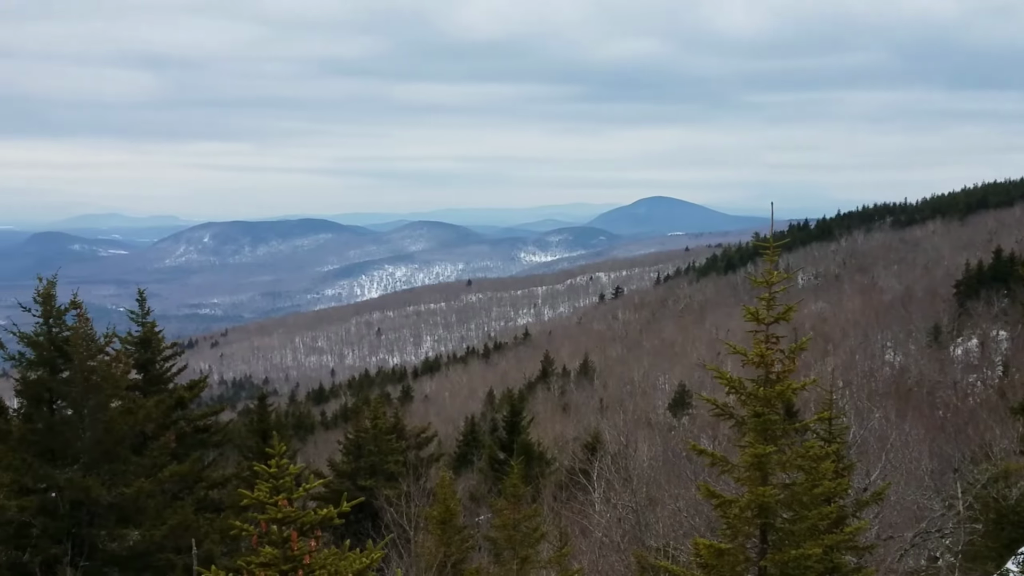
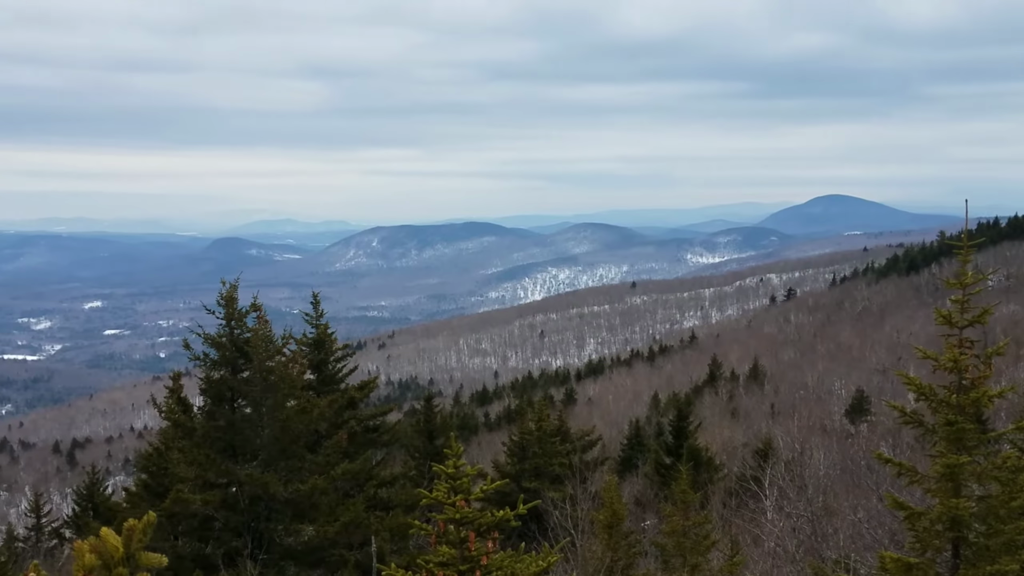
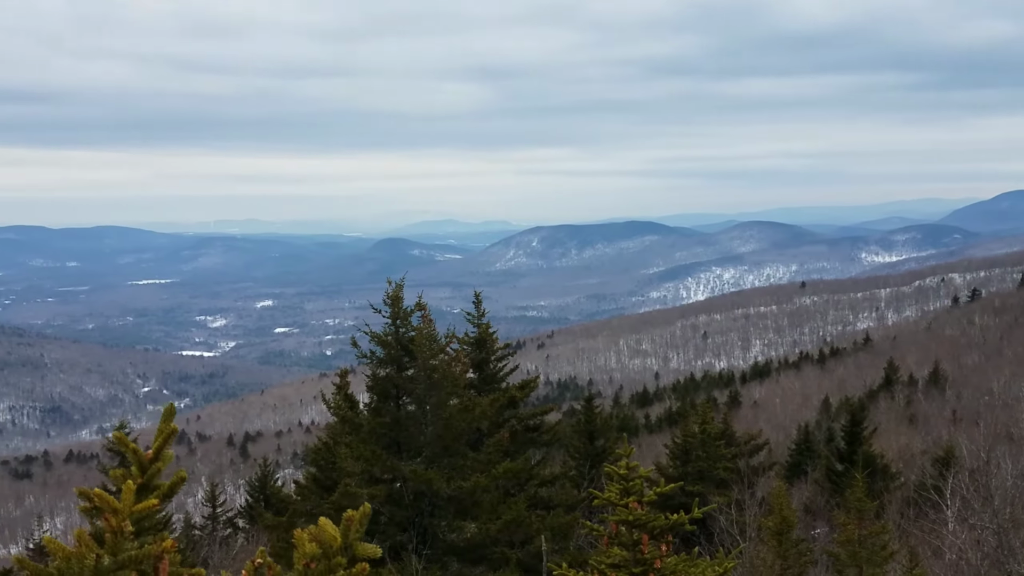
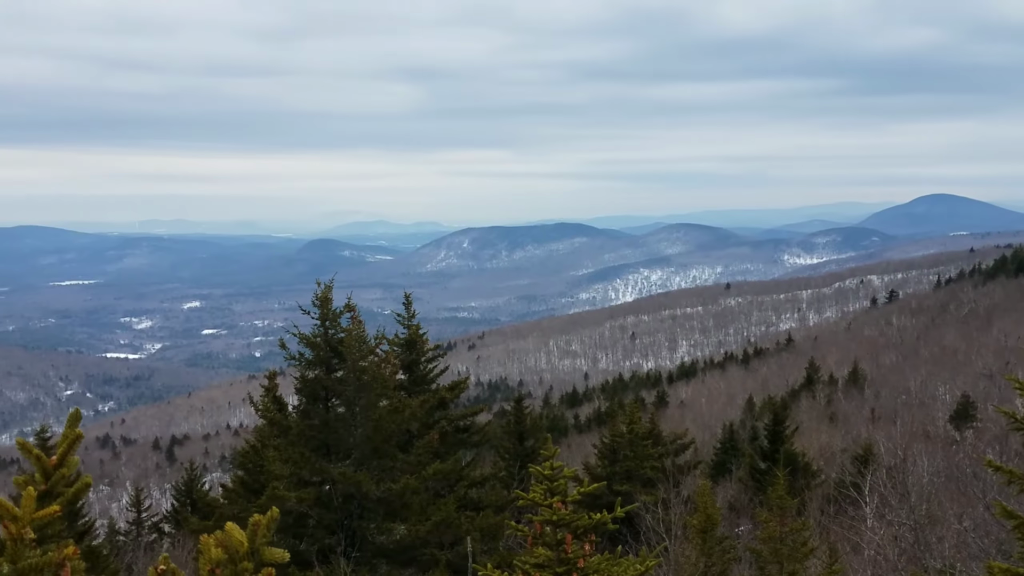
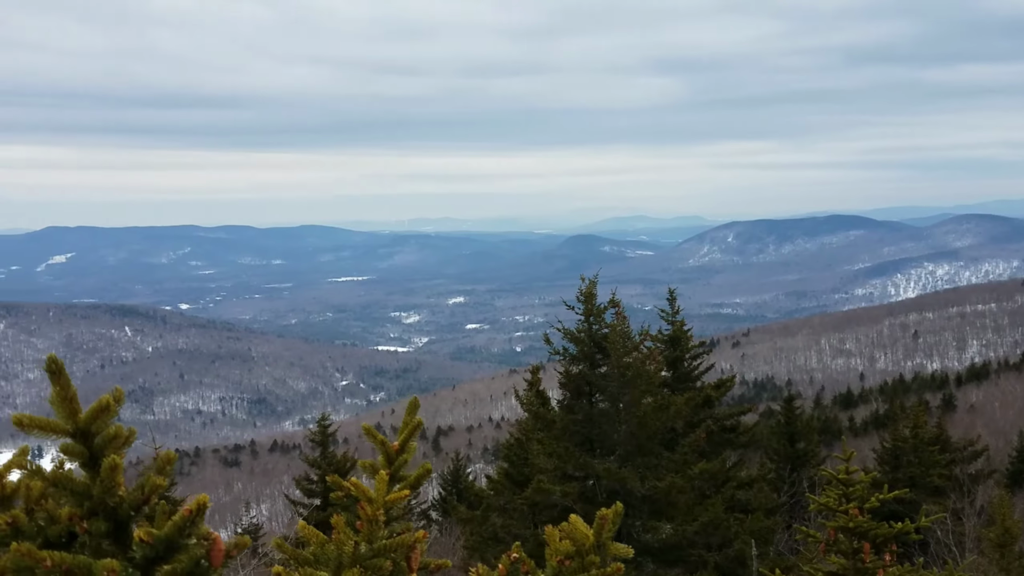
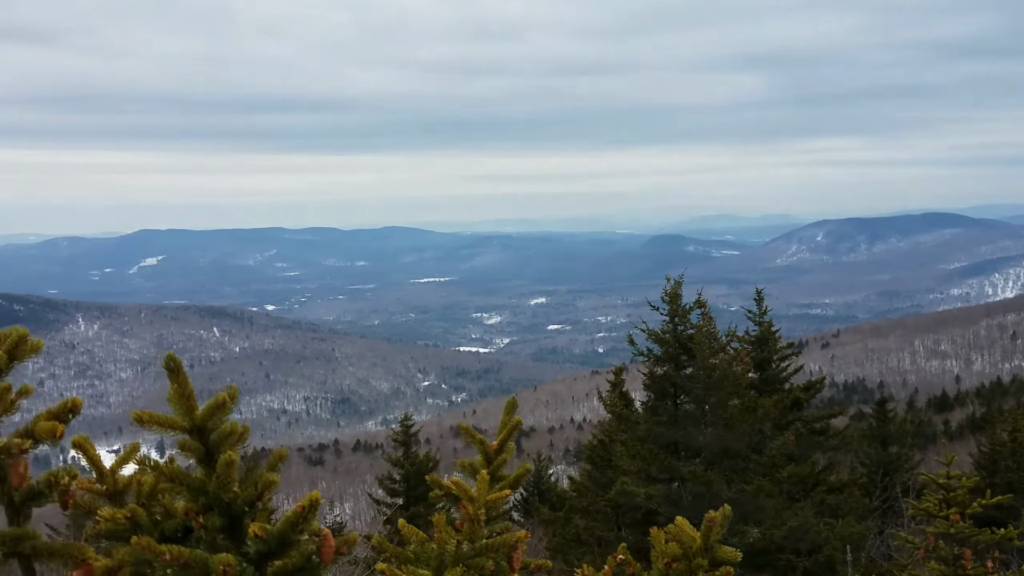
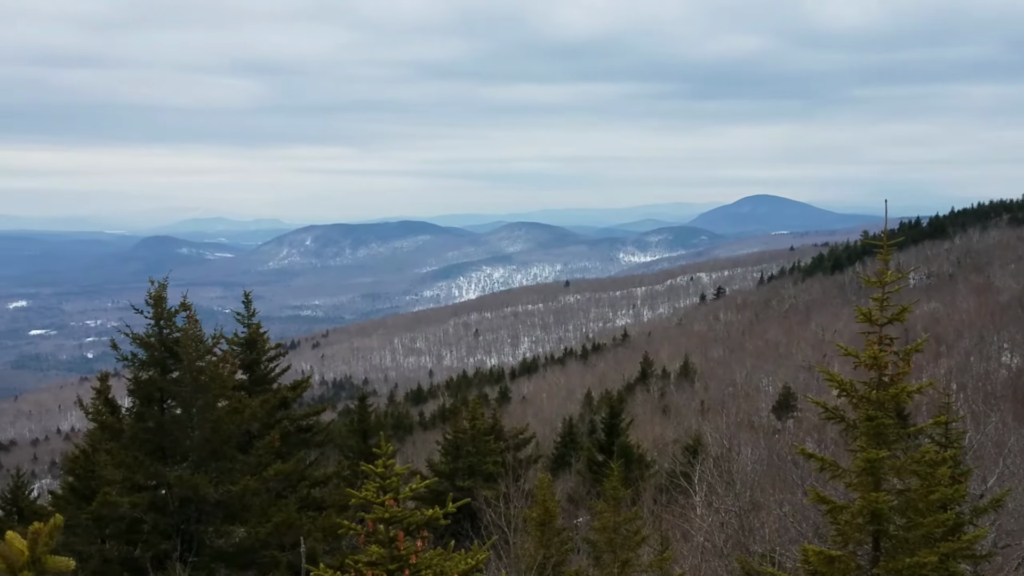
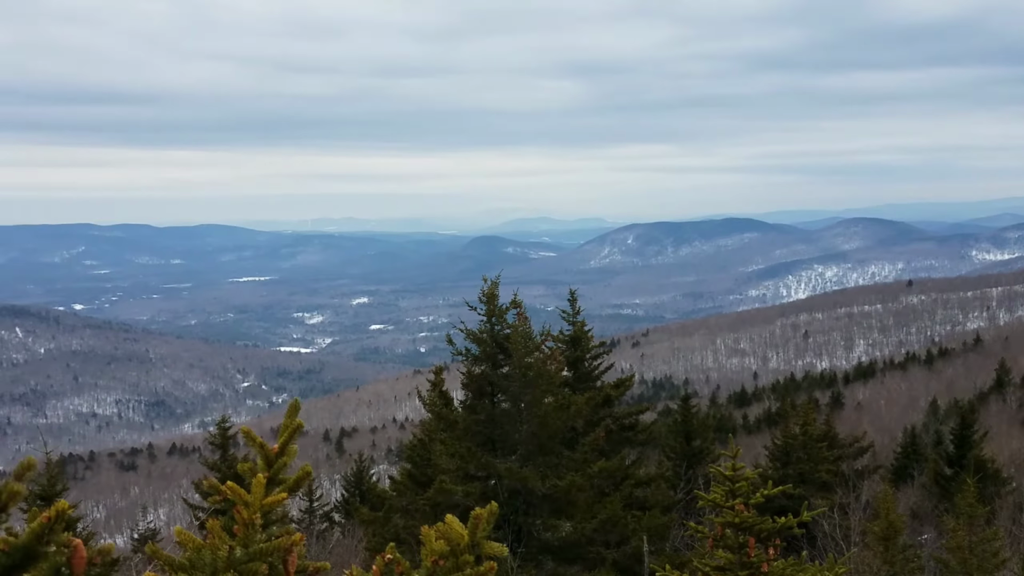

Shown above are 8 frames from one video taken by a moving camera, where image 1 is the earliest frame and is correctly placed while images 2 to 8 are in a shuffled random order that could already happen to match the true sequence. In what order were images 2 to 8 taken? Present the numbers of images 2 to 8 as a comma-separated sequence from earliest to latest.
7, 2, 4, 3, 8, 5, 6
